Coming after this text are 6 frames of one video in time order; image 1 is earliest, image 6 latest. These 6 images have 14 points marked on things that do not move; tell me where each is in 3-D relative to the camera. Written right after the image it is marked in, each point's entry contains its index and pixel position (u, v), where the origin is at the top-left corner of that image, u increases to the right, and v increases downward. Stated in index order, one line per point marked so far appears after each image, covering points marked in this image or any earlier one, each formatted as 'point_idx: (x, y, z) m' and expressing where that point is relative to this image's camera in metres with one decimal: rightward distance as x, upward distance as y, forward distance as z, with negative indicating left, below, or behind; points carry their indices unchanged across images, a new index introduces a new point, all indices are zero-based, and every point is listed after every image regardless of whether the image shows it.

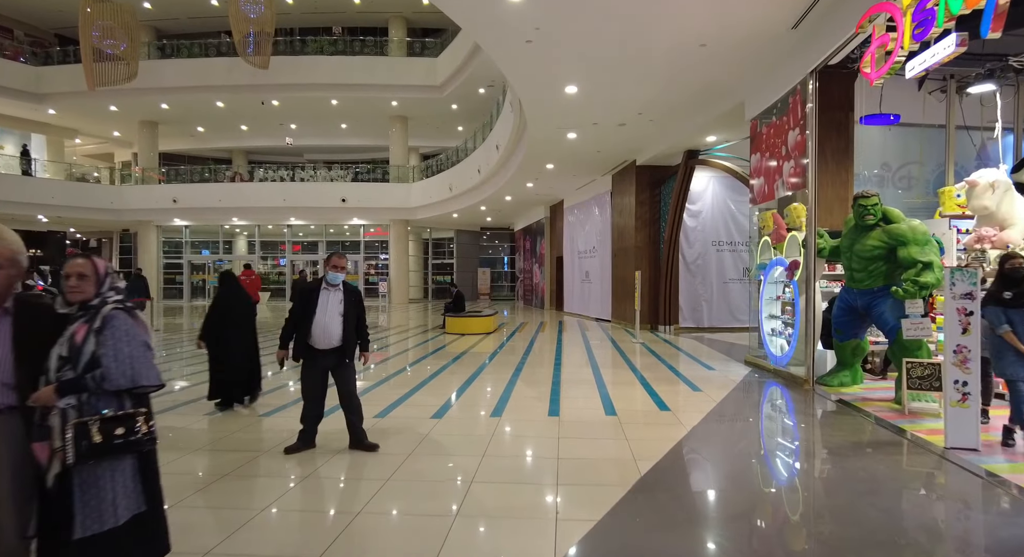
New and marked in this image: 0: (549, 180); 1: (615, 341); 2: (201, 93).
0: (+0.9, +2.5, +13.6) m
1: (+2.0, -1.2, +10.2) m
2: (-11.4, +6.8, +19.5) m
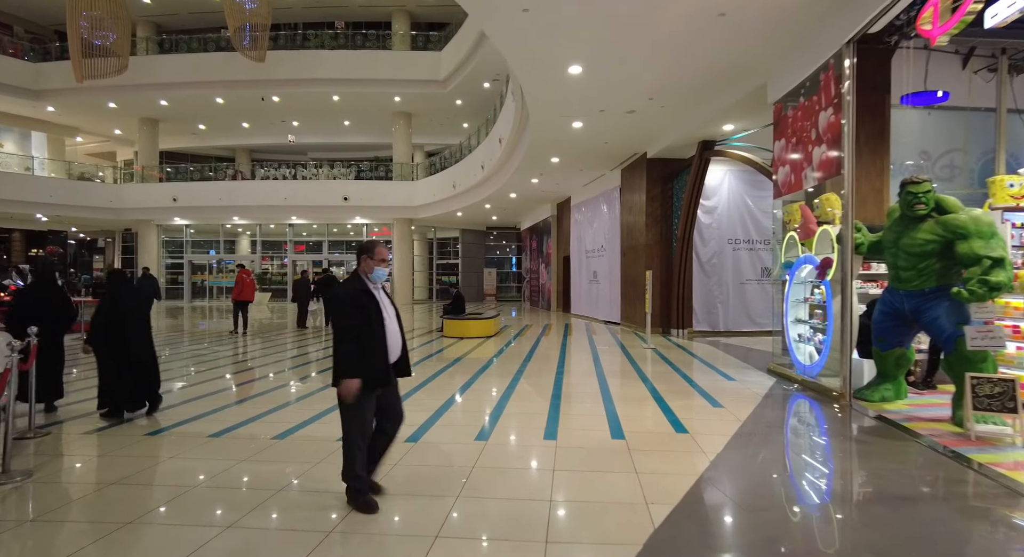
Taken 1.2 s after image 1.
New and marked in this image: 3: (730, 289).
0: (+1.0, +2.5, +12.9) m
1: (+2.0, -1.2, +9.5) m
2: (-11.1, +6.8, +19.1) m
3: (+4.3, -0.2, +10.7) m
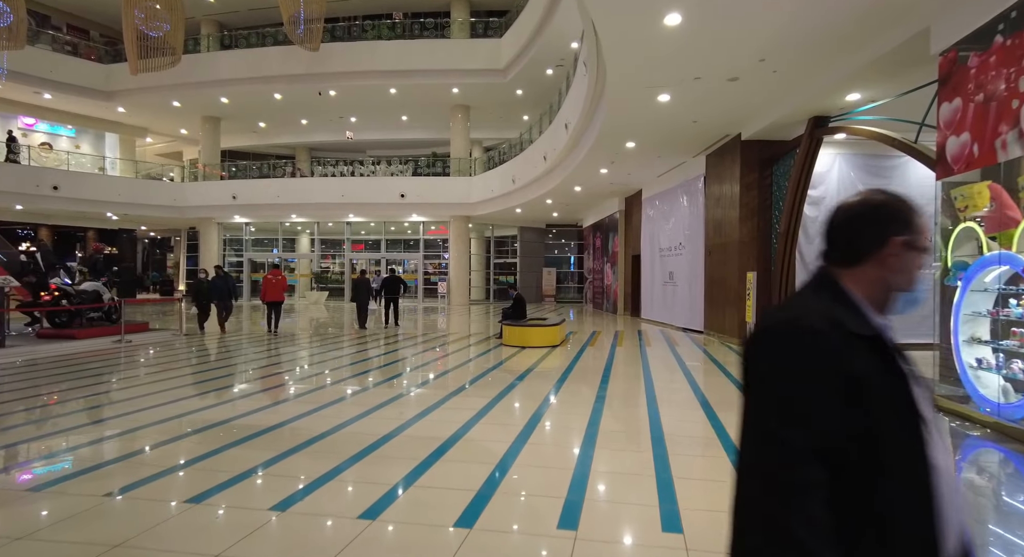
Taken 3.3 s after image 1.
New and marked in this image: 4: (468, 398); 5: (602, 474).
0: (+2.5, +2.5, +11.5) m
1: (+3.1, -1.3, +8.1) m
2: (-9.0, +6.9, +19.0) m
3: (+5.5, -0.3, +9.0) m
4: (-0.5, -1.5, +7.1) m
5: (+0.7, -1.5, +4.2) m
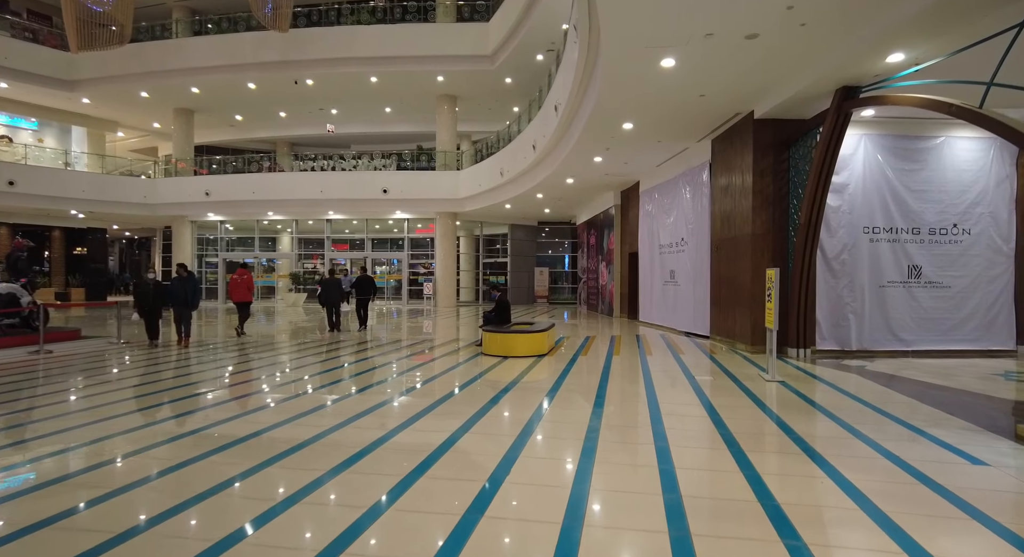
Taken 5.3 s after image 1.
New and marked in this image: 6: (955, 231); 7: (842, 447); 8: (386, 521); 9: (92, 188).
0: (+2.2, +2.5, +10.4) m
1: (+2.8, -1.2, +7.0) m
2: (-9.3, +6.8, +17.8) m
3: (+5.2, -0.2, +7.9) m
4: (-0.8, -1.5, +6.0) m
5: (+0.5, -1.5, +3.1) m
6: (+6.5, +0.7, +7.9) m
7: (+2.8, -1.3, +4.5) m
8: (-0.8, -1.5, +3.3) m
9: (-15.3, +3.3, +19.5) m
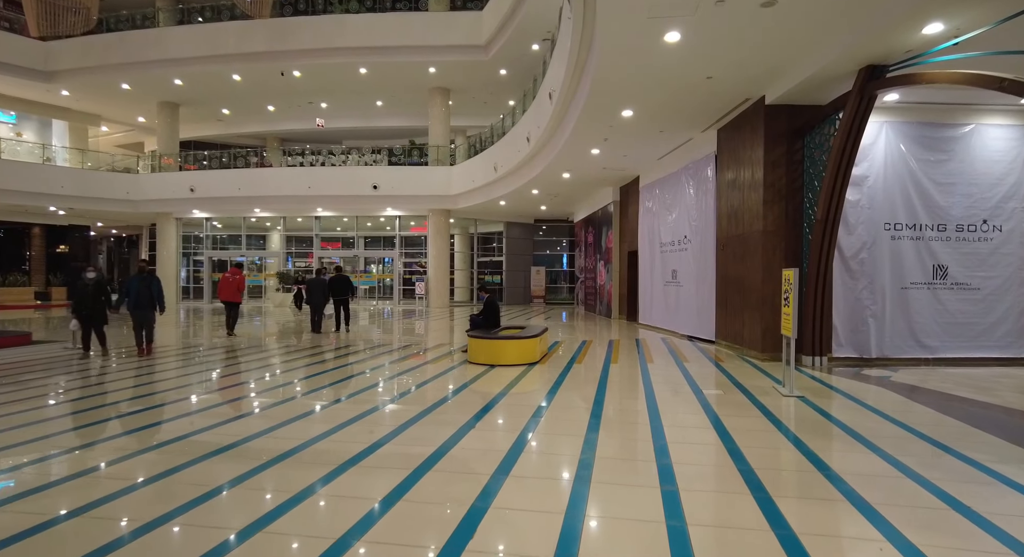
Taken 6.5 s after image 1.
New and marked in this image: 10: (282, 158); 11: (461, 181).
0: (+2.0, +2.5, +9.8) m
1: (+2.7, -1.2, +6.3) m
2: (-9.5, +6.8, +17.1) m
3: (+5.1, -0.3, +7.2) m
4: (-0.9, -1.5, +5.3) m
5: (+0.3, -1.5, +2.4) m
6: (+6.4, +0.7, +7.2) m
7: (+2.6, -1.4, +3.8) m
8: (-1.0, -1.6, +2.7) m
9: (-15.5, +3.4, +18.8) m
10: (-8.4, +4.4, +19.5) m
11: (-1.7, +3.3, +17.9) m
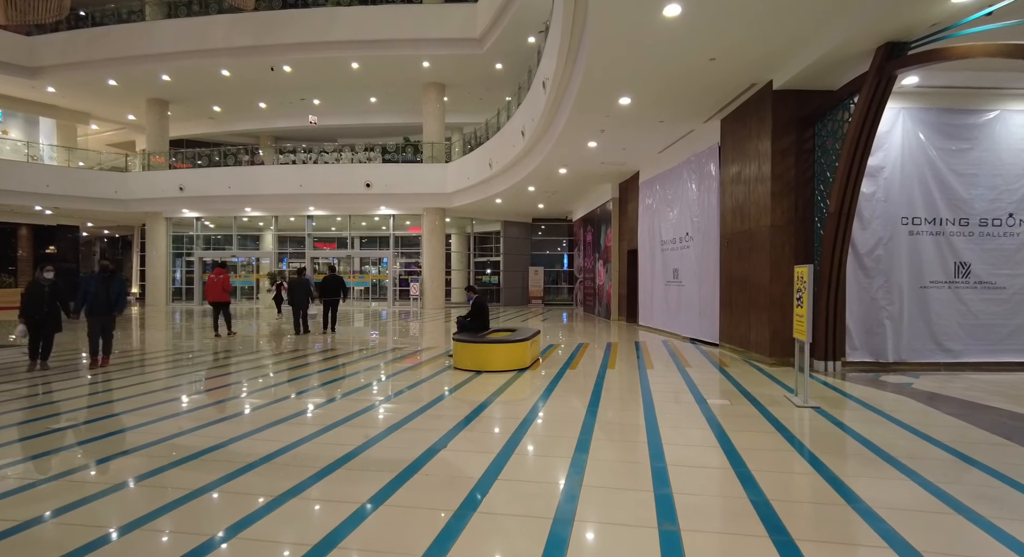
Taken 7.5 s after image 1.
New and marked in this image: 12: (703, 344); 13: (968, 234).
0: (+1.9, +2.5, +9.3) m
1: (+2.5, -1.2, +5.8) m
2: (-9.6, +6.8, +16.6) m
3: (+4.9, -0.2, +6.7) m
4: (-1.1, -1.5, +4.8) m
5: (+0.2, -1.5, +1.9) m
6: (+6.2, +0.7, +6.7) m
7: (+2.5, -1.3, +3.3) m
8: (-1.1, -1.5, +2.2) m
9: (-15.6, +3.3, +18.4) m
10: (-8.5, +4.3, +19.0) m
11: (-1.8, +3.2, +17.4) m
12: (+3.2, -1.1, +9.2) m
13: (+5.7, +0.6, +6.7) m
